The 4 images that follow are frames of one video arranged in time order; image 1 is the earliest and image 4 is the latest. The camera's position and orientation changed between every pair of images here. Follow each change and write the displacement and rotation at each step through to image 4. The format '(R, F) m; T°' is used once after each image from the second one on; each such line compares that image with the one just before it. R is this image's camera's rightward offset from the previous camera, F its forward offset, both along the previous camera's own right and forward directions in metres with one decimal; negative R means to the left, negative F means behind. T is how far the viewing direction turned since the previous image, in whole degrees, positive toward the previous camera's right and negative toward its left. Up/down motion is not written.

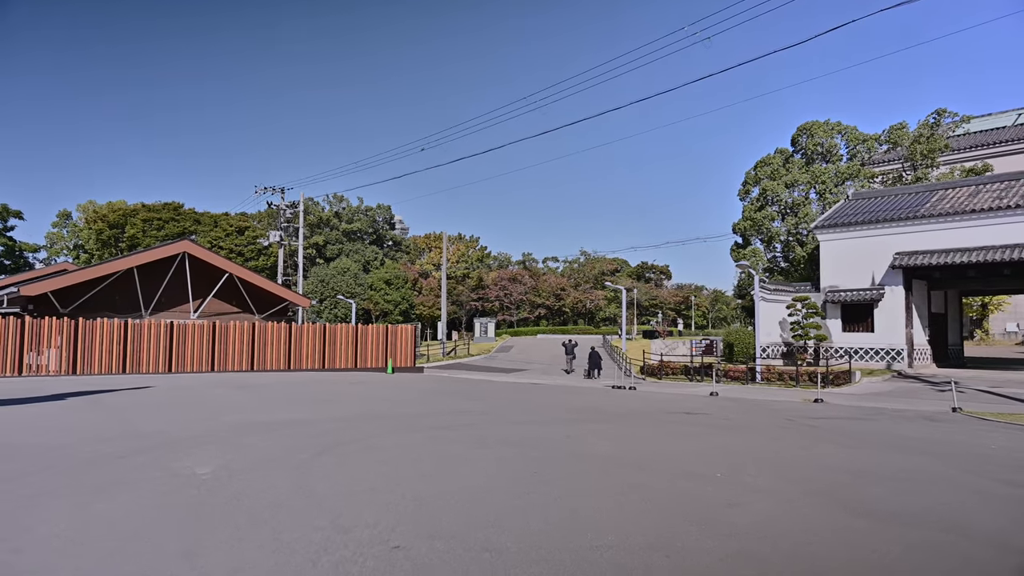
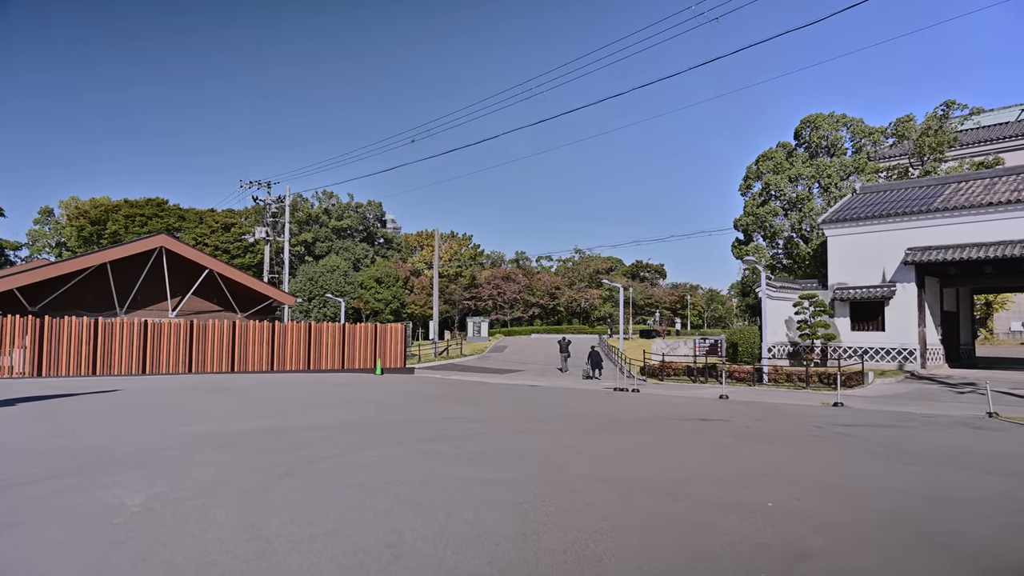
(-0.1, +1.2) m; +1°
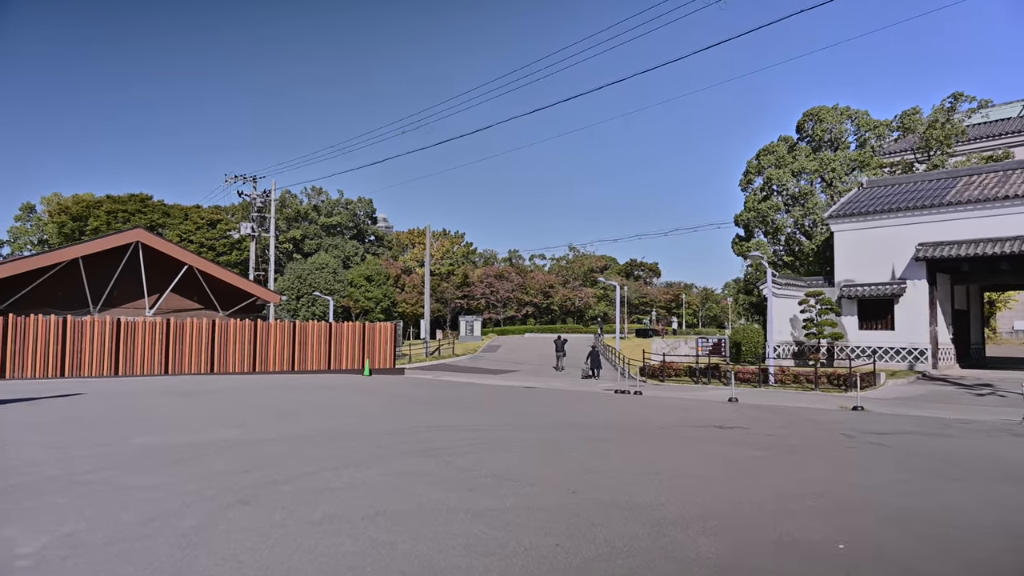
(-0.1, +1.1) m; +1°
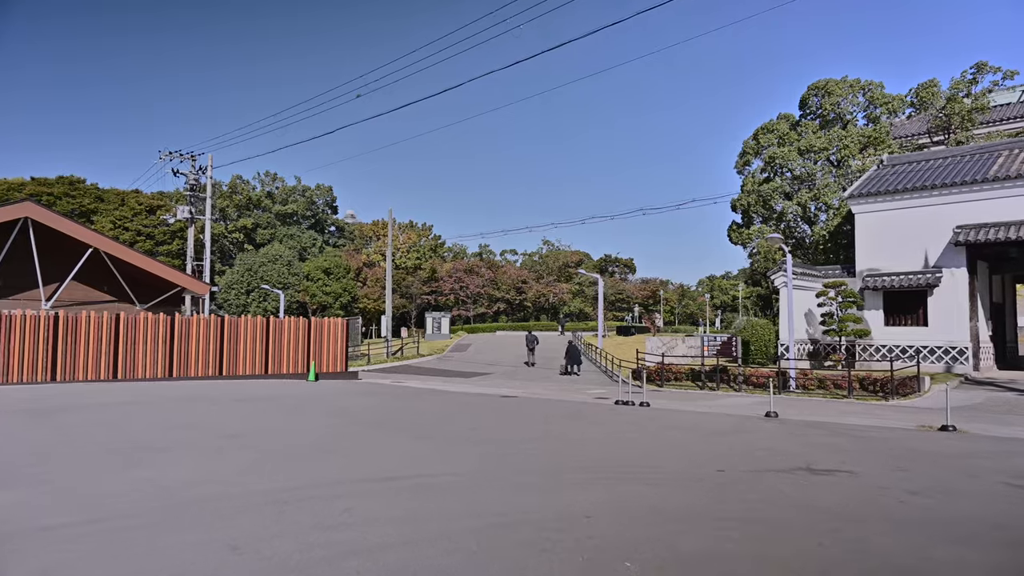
(-0.1, +3.8) m; +3°
